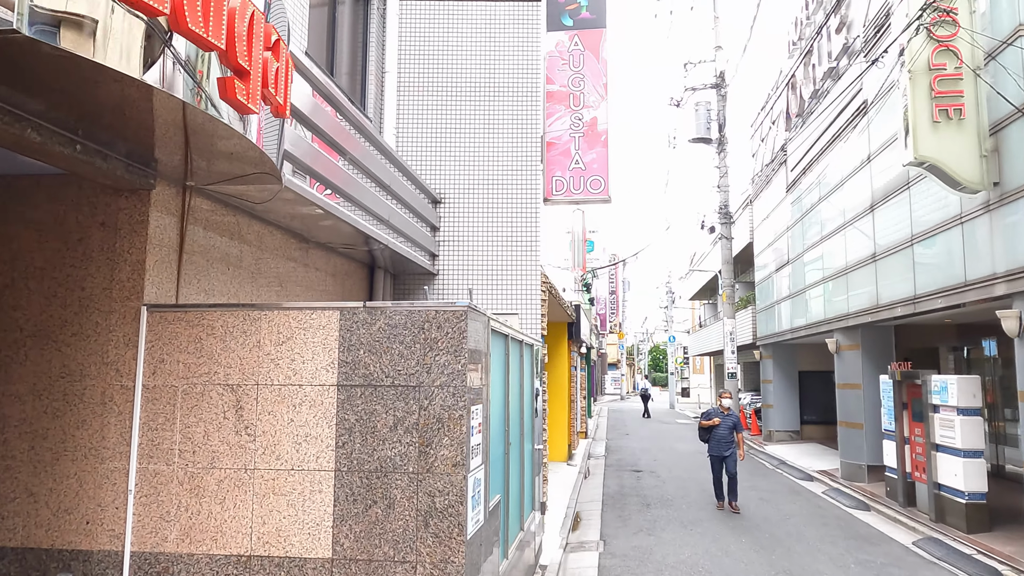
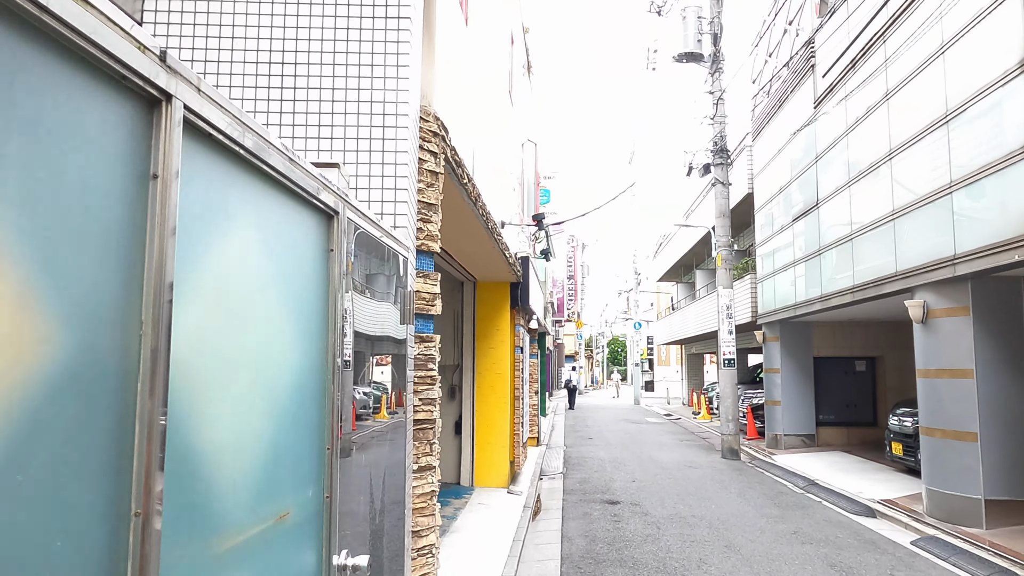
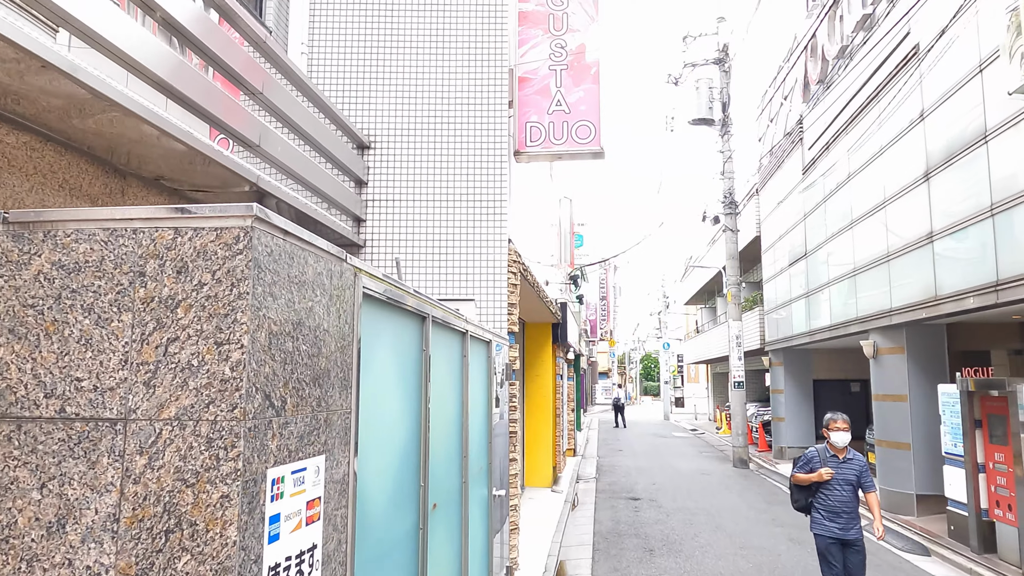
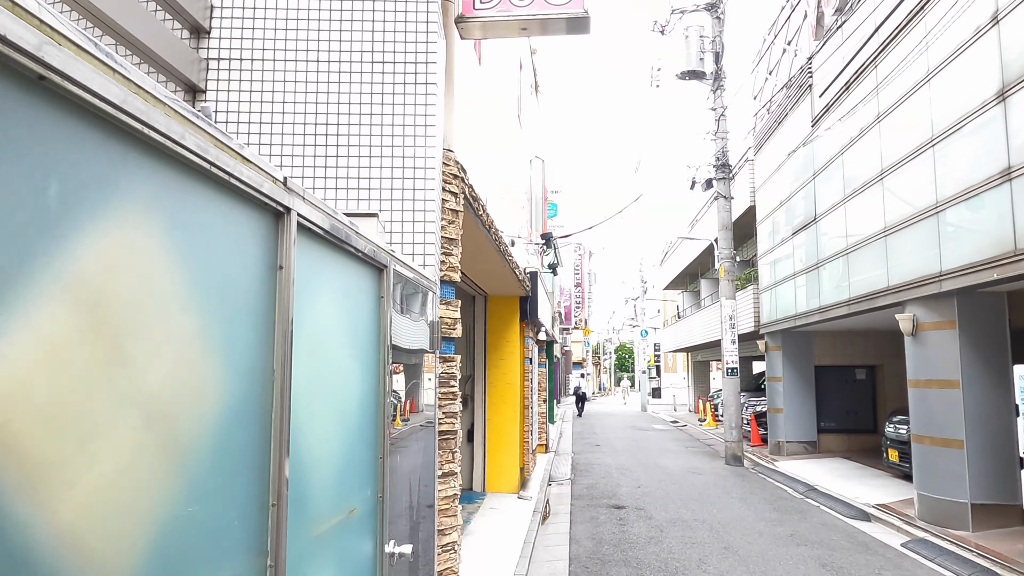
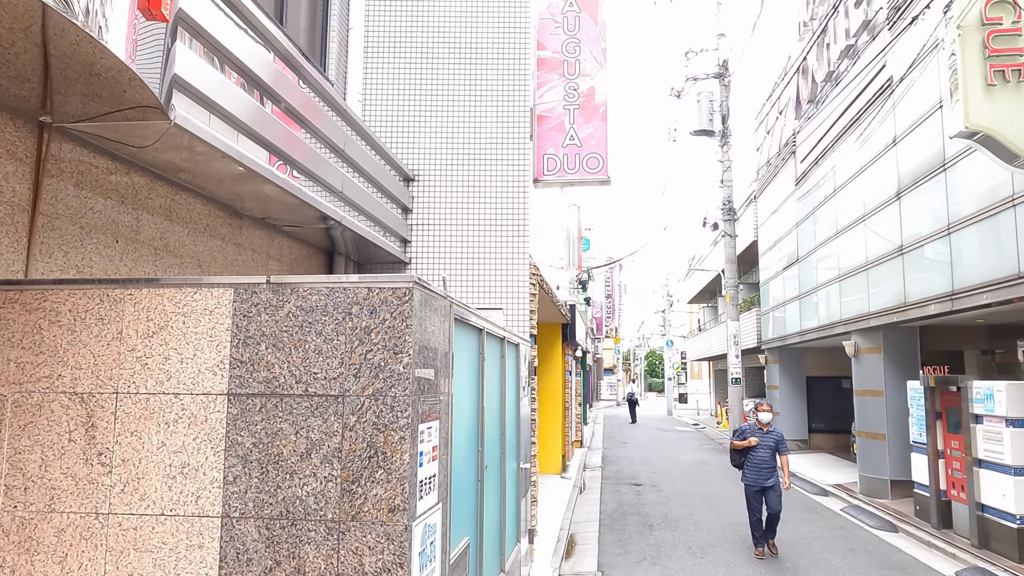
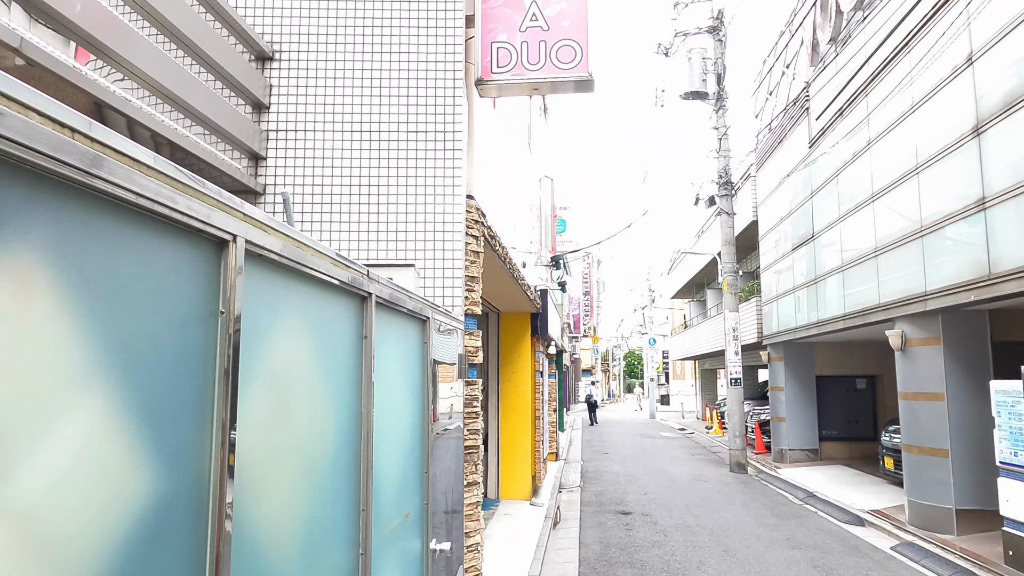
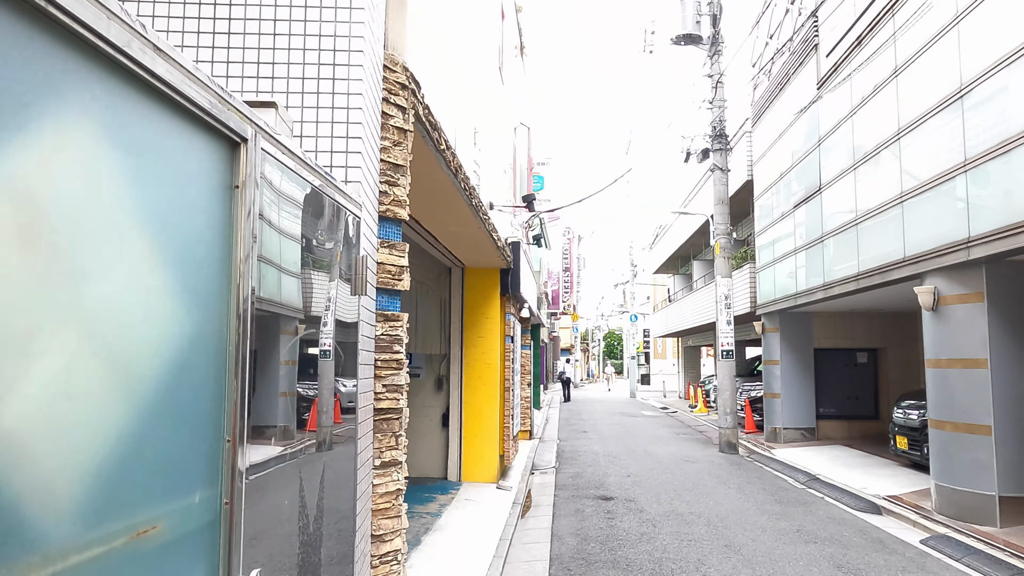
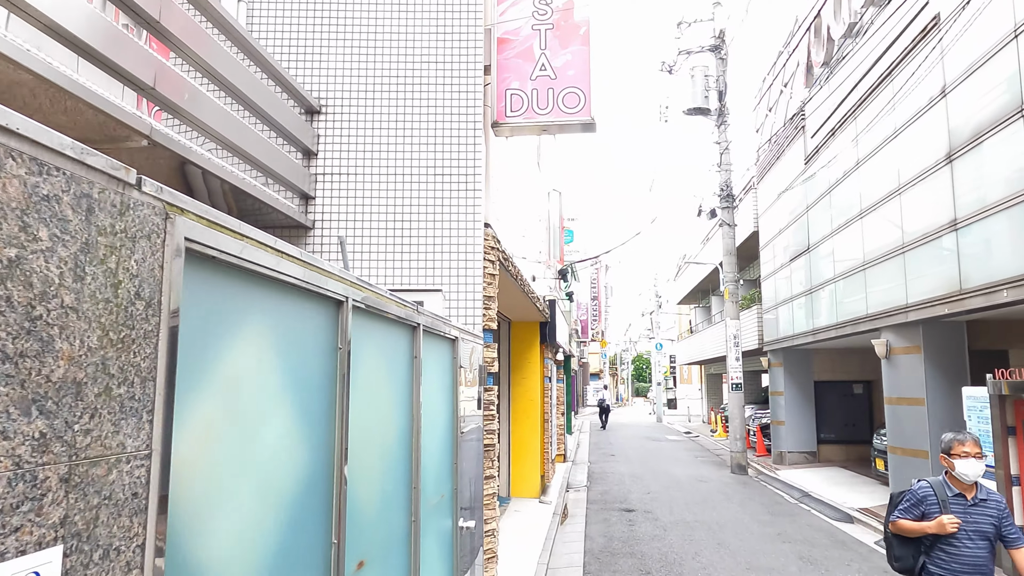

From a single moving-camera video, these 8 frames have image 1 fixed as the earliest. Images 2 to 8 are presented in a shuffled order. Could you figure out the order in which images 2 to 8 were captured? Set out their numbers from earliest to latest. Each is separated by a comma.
5, 3, 8, 6, 4, 2, 7
